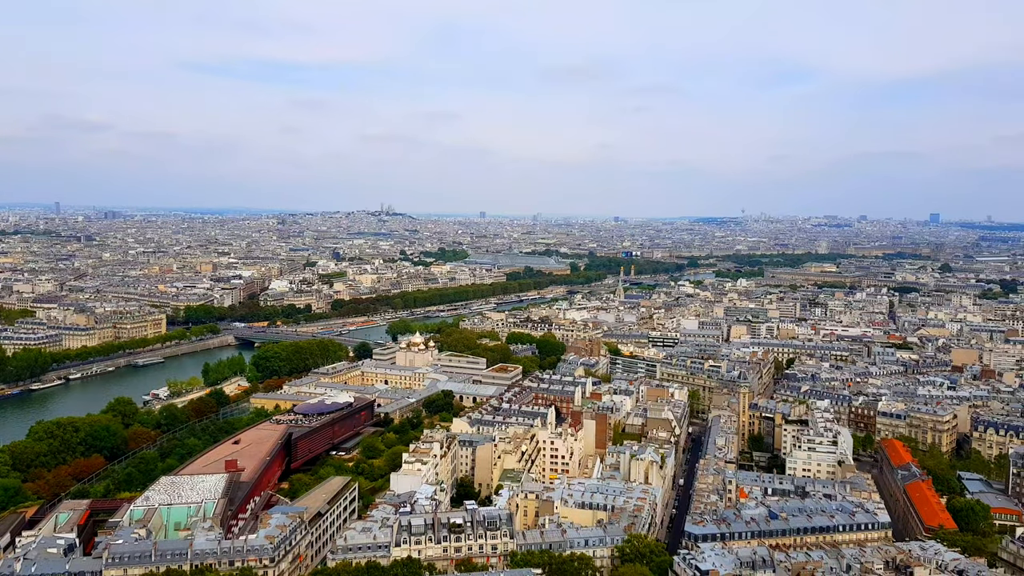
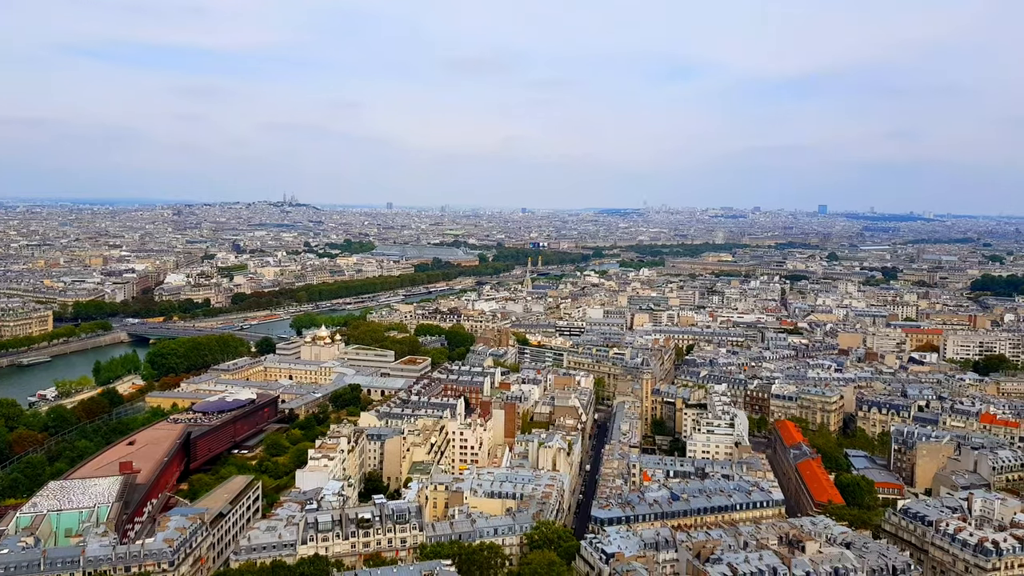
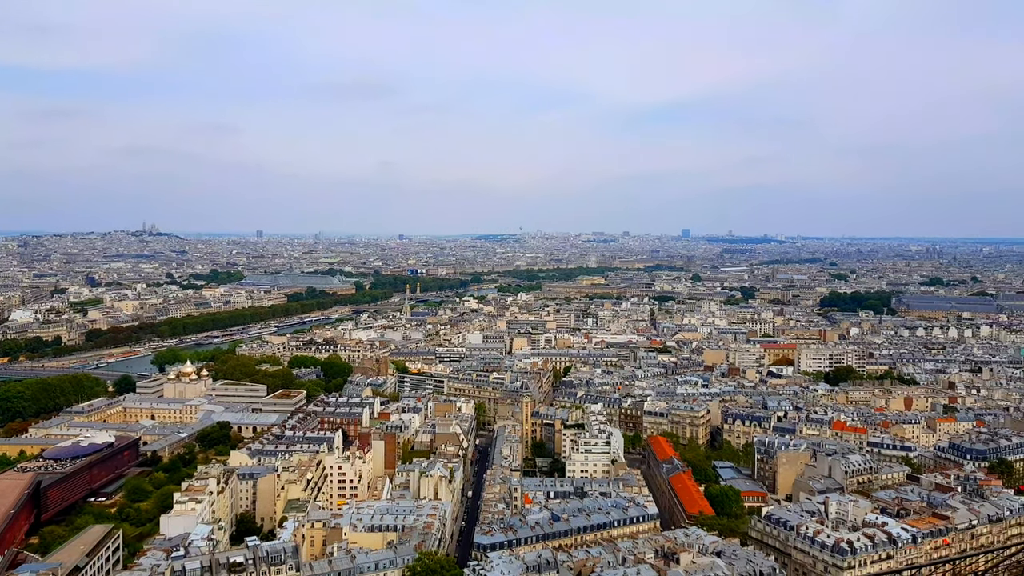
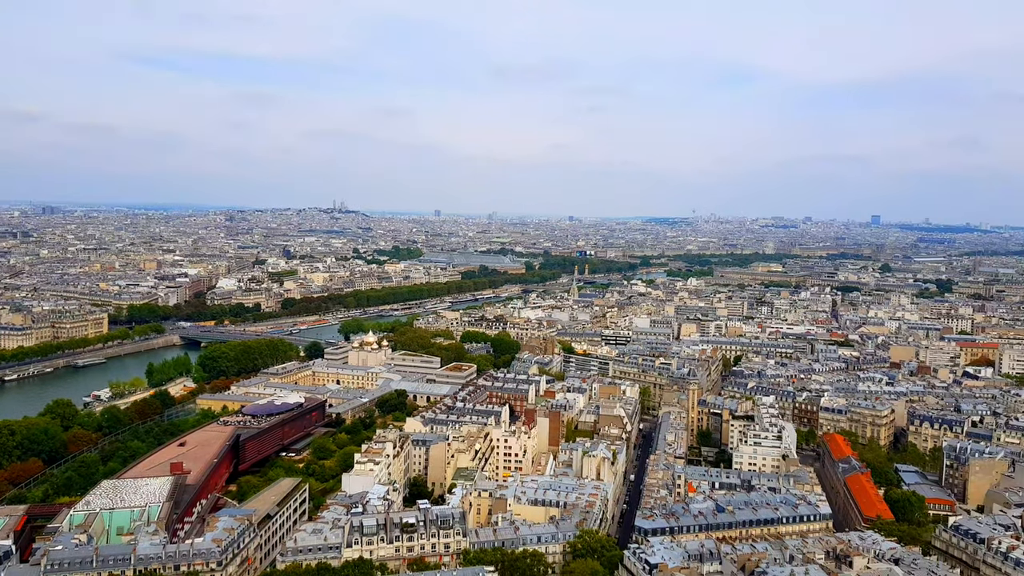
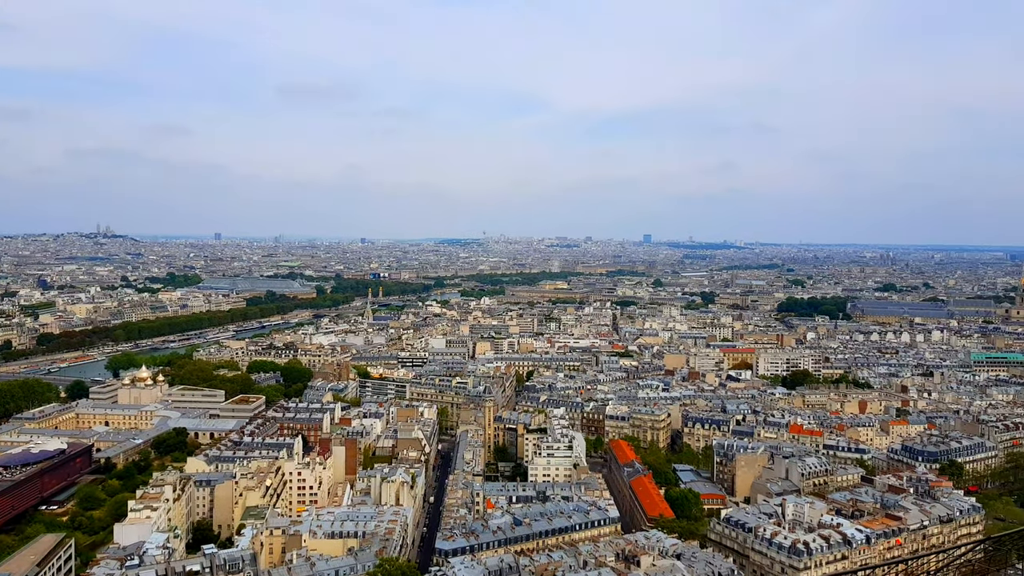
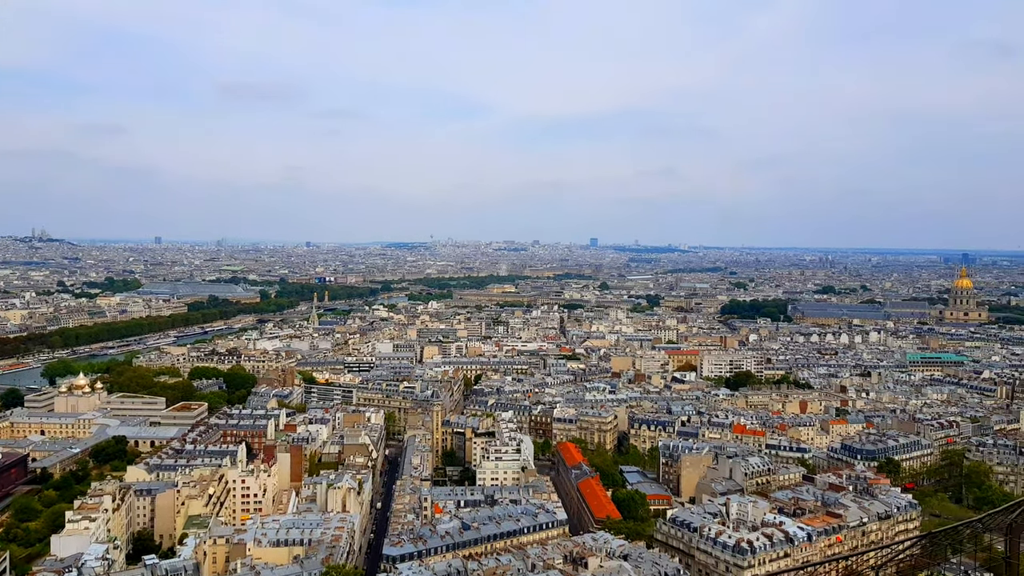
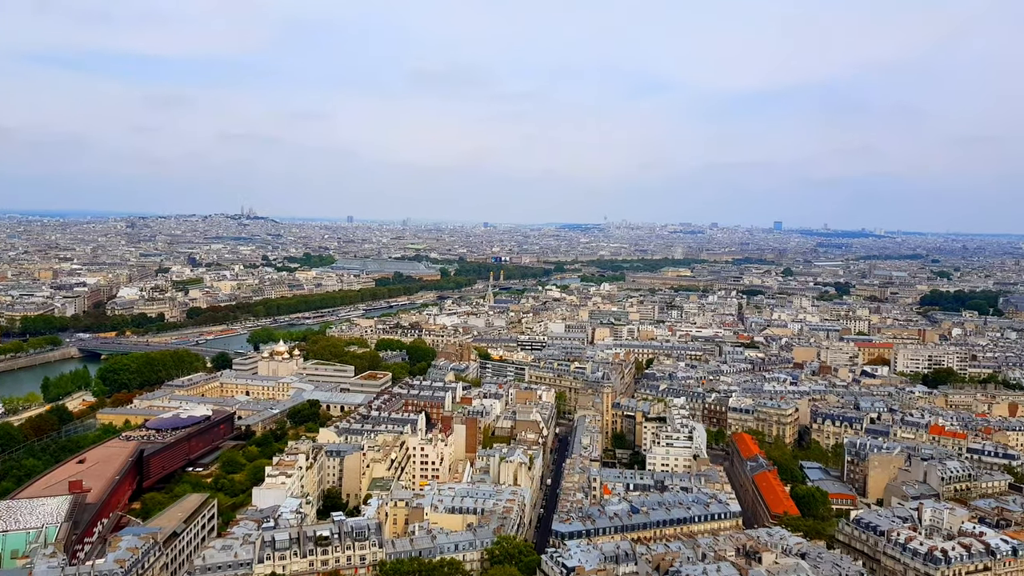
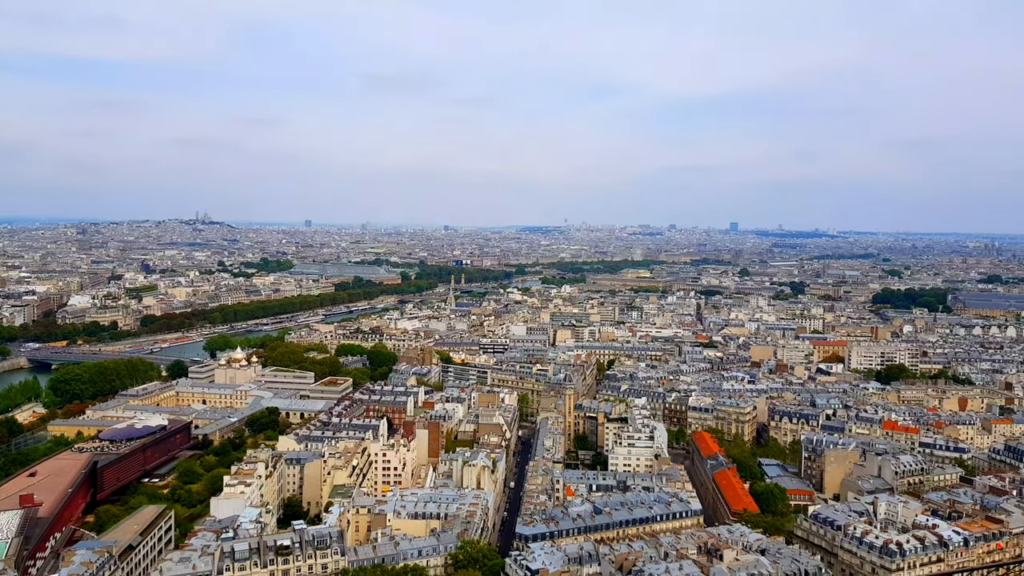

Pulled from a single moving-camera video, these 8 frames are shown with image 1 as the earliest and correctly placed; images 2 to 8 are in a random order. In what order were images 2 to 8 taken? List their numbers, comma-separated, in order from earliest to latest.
4, 2, 7, 8, 3, 5, 6
